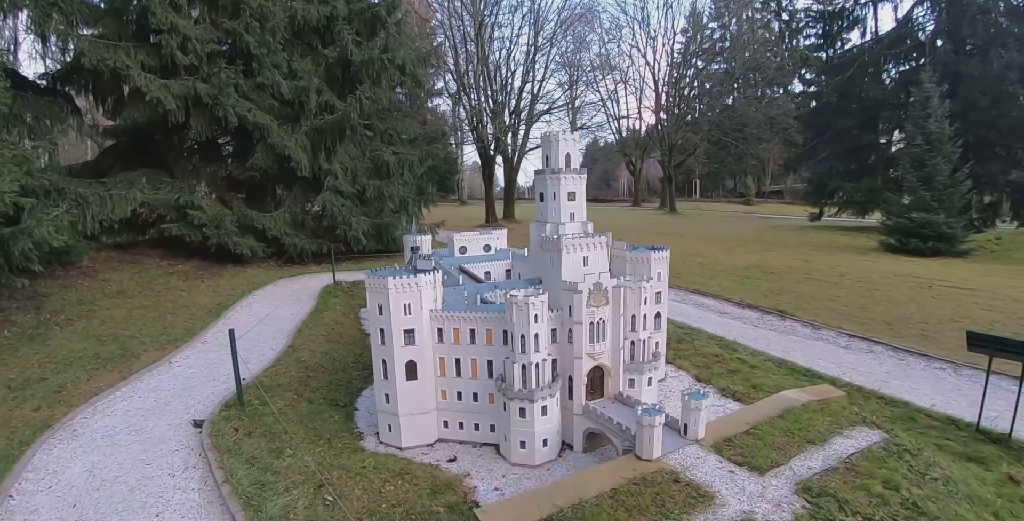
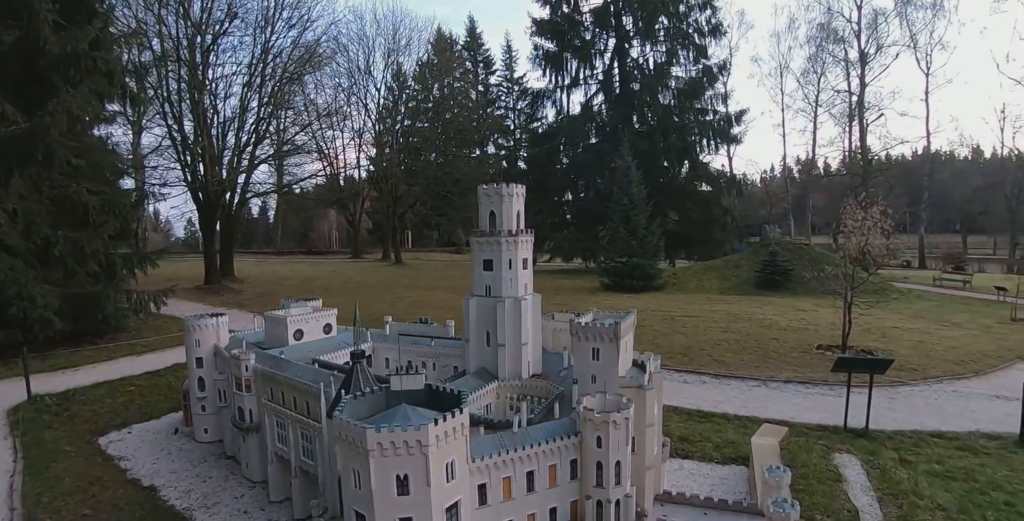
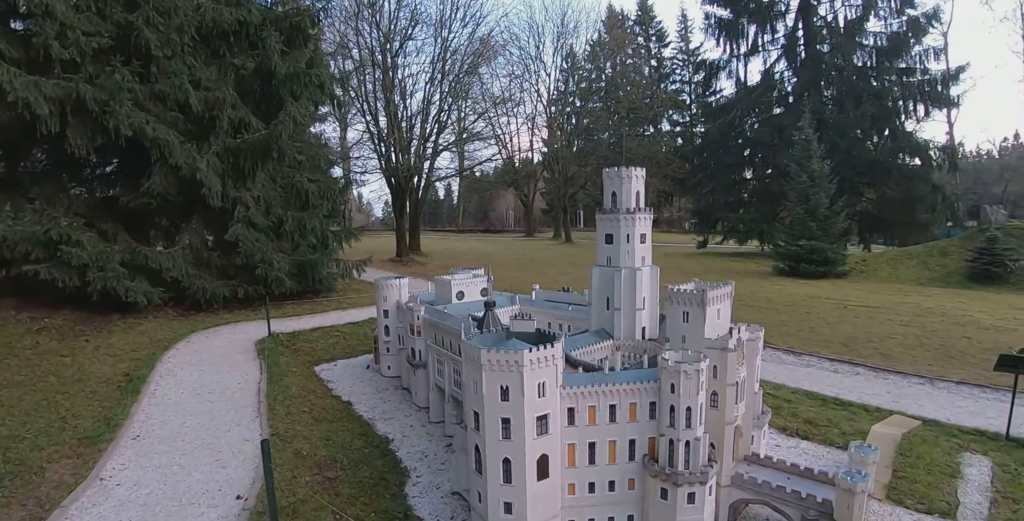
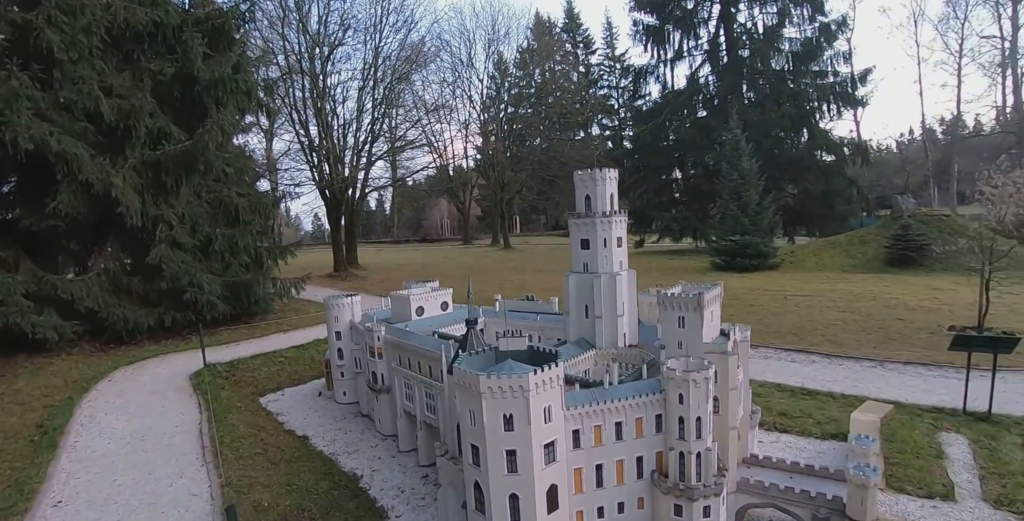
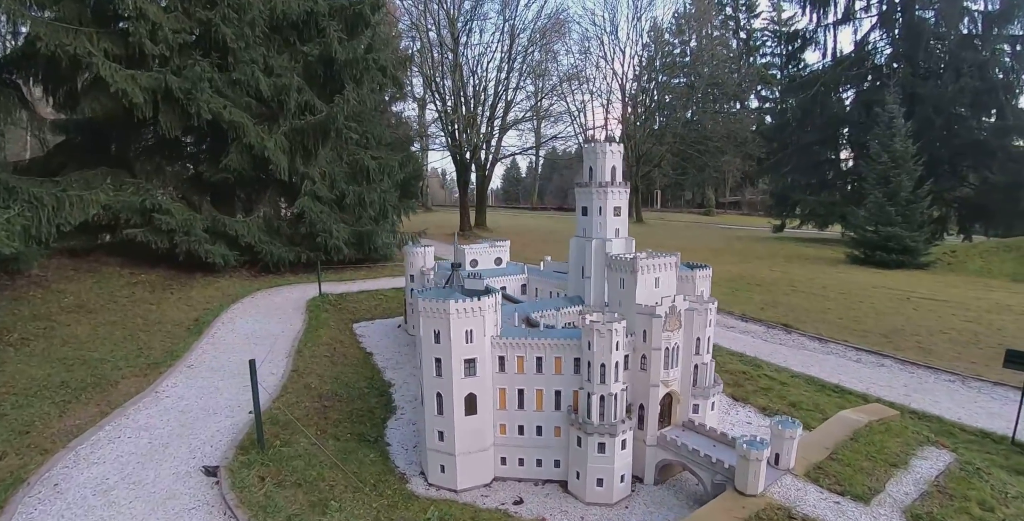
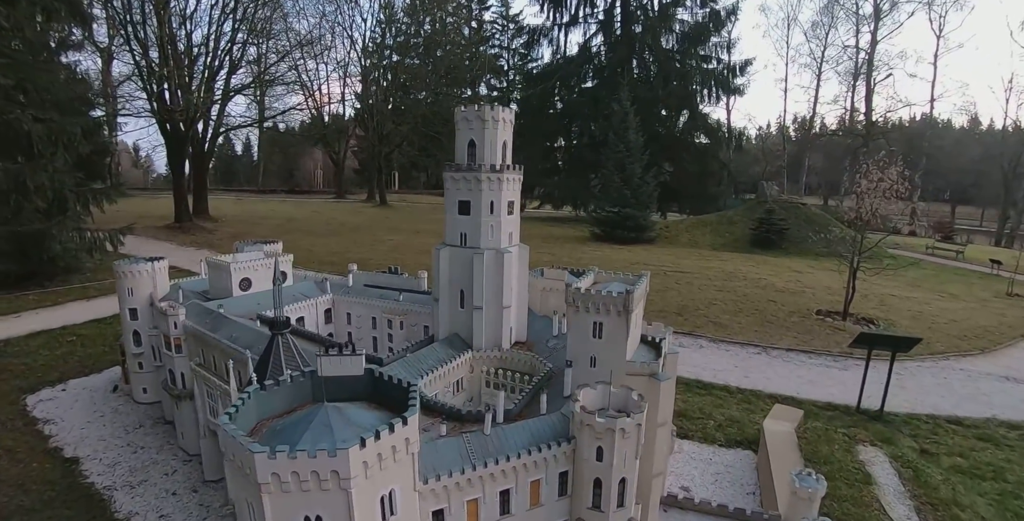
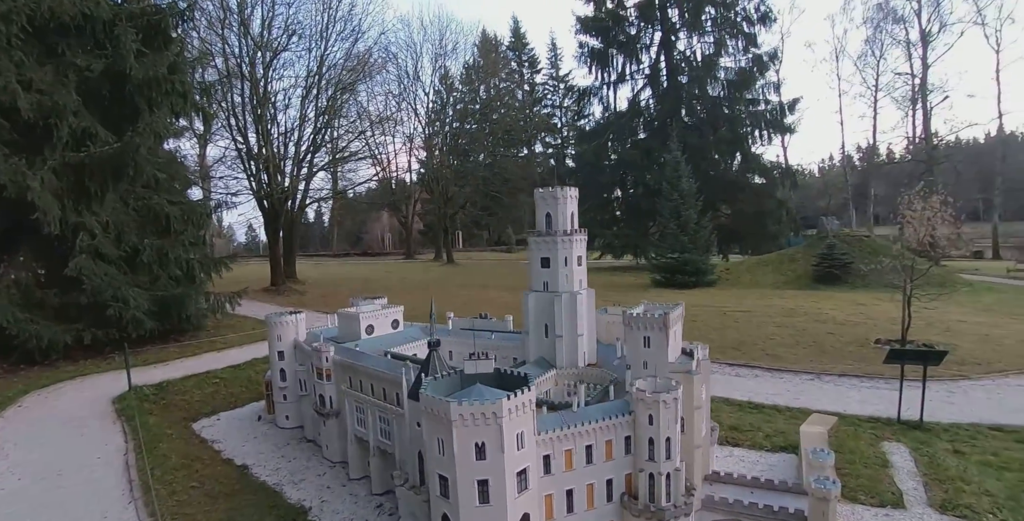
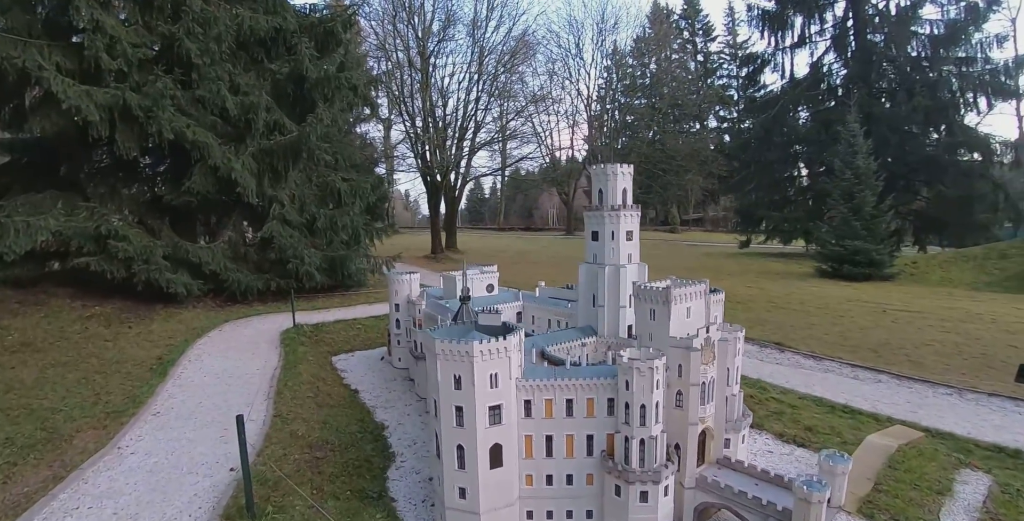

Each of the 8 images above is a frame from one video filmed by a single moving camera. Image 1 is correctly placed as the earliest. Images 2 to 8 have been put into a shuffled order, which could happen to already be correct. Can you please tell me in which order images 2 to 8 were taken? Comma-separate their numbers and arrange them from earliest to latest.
5, 8, 3, 4, 7, 2, 6
